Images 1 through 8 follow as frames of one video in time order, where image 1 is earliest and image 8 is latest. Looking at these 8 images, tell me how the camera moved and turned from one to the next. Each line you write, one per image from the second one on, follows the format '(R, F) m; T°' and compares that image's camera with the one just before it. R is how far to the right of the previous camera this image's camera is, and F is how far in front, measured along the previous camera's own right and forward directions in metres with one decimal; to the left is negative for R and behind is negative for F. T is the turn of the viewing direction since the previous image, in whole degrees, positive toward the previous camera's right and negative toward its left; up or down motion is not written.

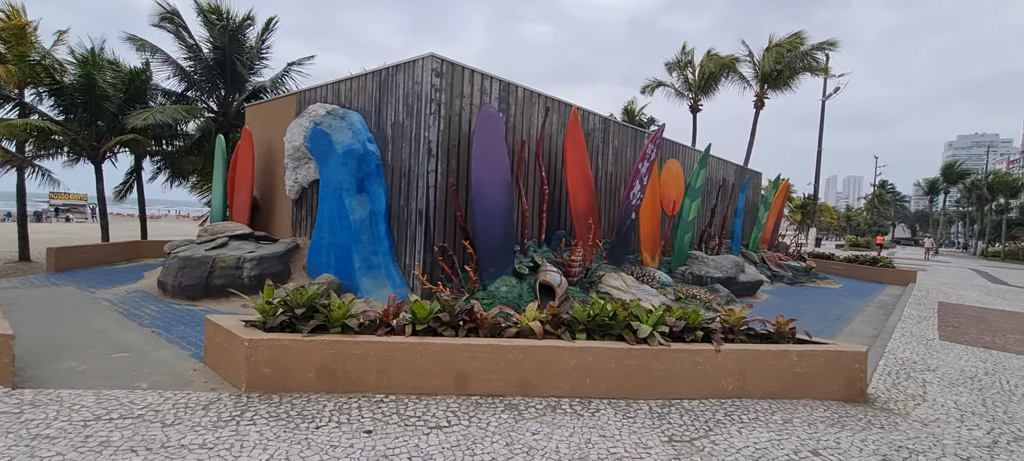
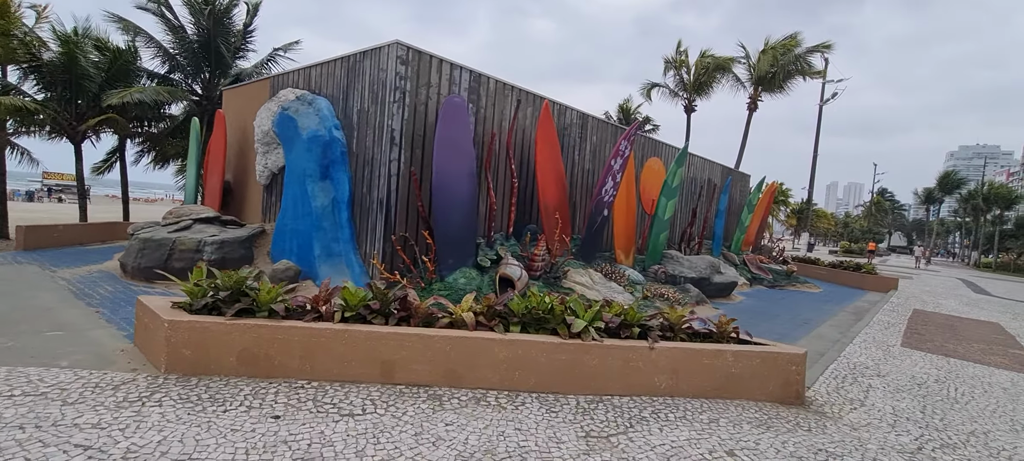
(+0.4, 0.0) m; 0°
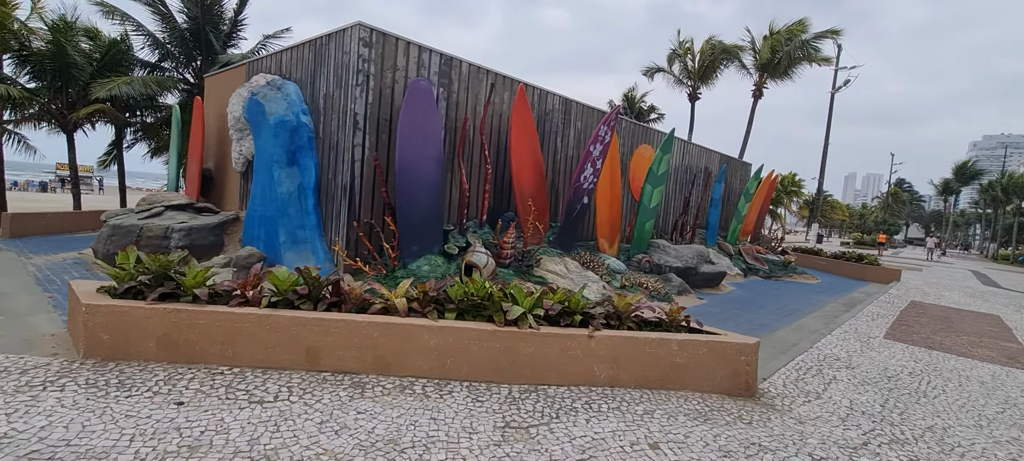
(+0.5, +0.1) m; -1°
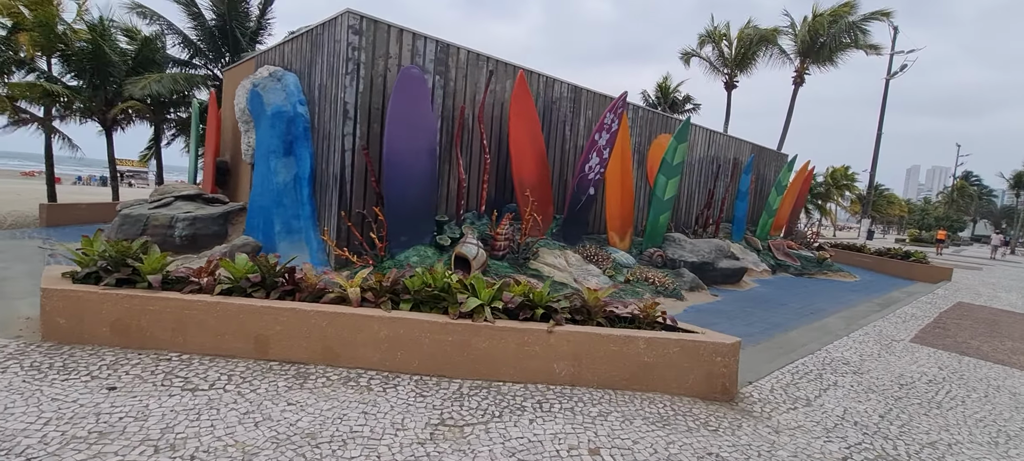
(+0.5, +0.2) m; -5°
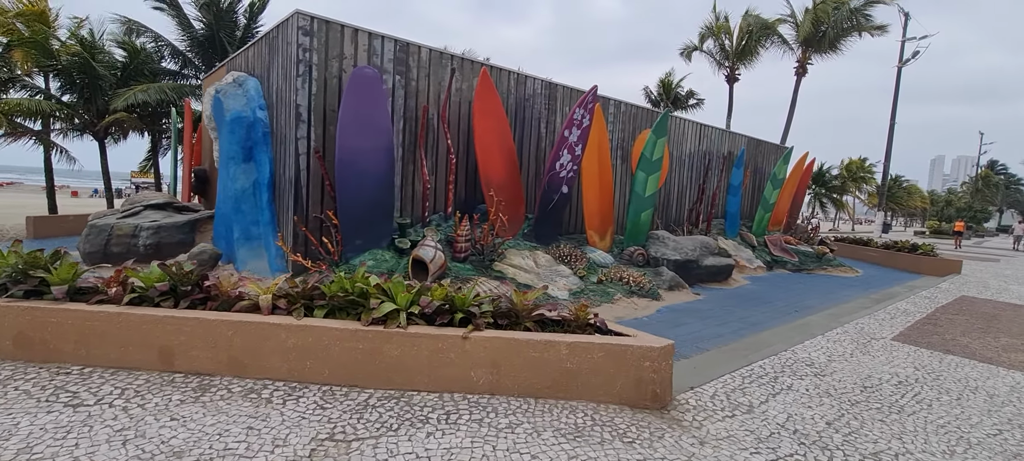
(+0.5, +0.2) m; -2°
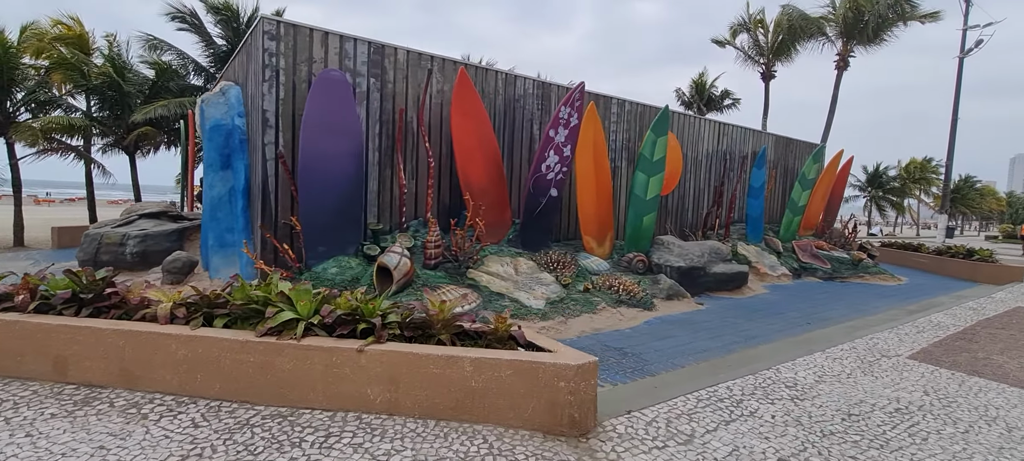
(+0.7, +0.3) m; -5°
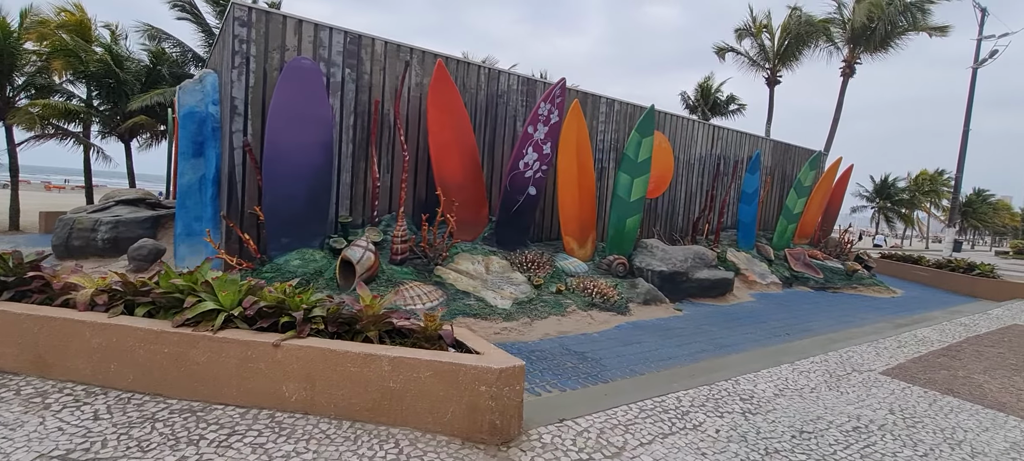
(+0.4, +0.1) m; -1°
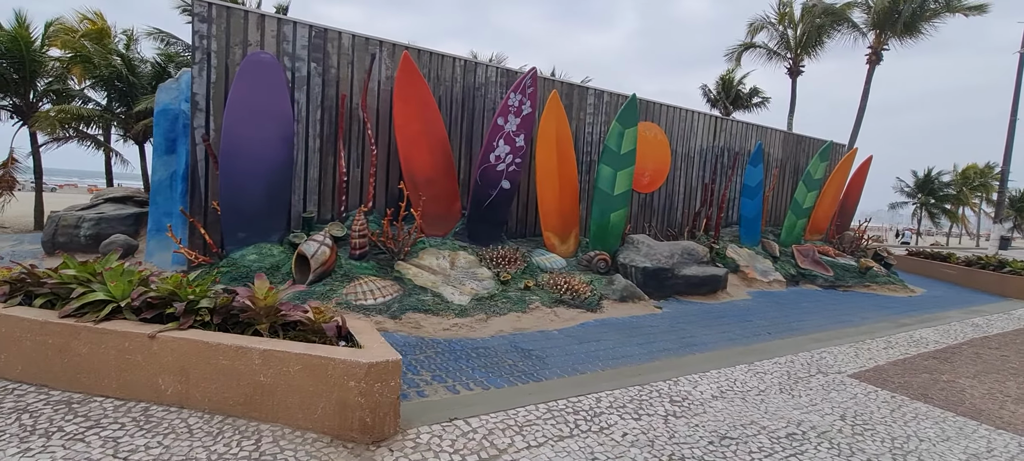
(+0.6, +0.2) m; -4°
